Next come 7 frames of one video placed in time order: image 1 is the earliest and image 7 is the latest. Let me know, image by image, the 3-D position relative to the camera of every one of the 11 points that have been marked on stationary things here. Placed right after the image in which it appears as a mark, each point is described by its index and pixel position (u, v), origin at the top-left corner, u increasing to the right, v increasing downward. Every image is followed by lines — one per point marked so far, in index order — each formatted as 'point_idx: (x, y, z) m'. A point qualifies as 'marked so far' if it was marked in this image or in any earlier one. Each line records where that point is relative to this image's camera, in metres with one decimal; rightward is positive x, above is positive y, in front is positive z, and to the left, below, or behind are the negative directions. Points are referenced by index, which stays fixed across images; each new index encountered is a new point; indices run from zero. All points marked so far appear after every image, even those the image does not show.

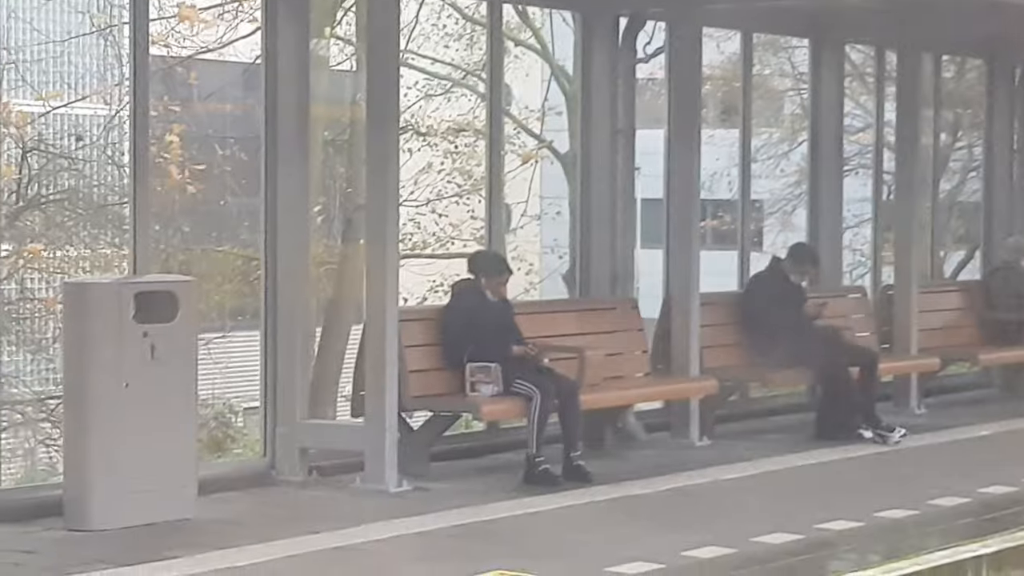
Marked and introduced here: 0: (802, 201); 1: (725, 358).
0: (+1.7, +0.5, +9.2) m
1: (+1.2, -0.4, +8.7) m
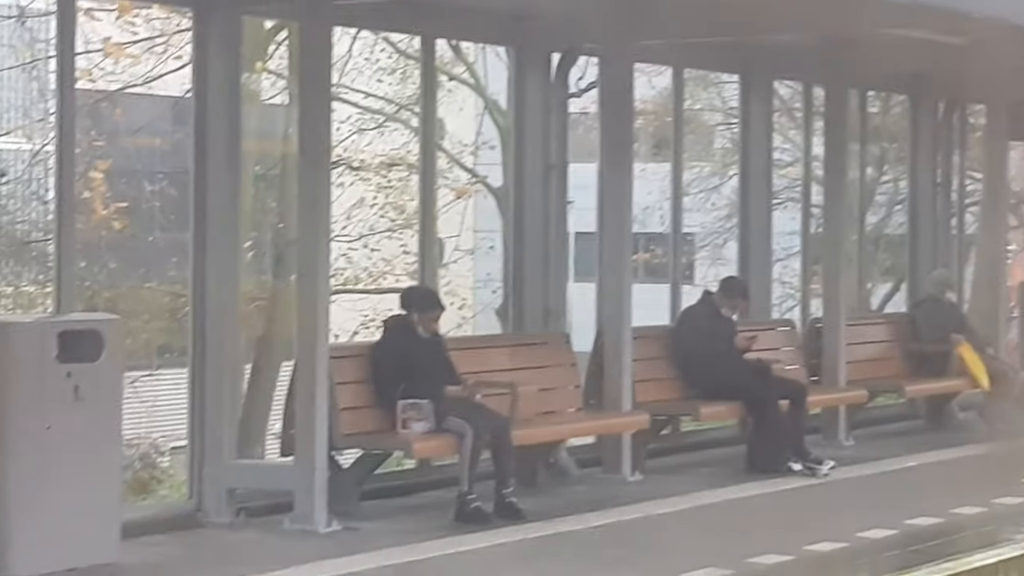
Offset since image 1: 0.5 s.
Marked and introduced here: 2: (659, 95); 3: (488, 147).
0: (+1.3, +0.3, +9.3) m
1: (+0.8, -0.6, +8.7) m
2: (+0.8, +1.1, +8.9) m
3: (-0.1, +0.8, +8.9) m
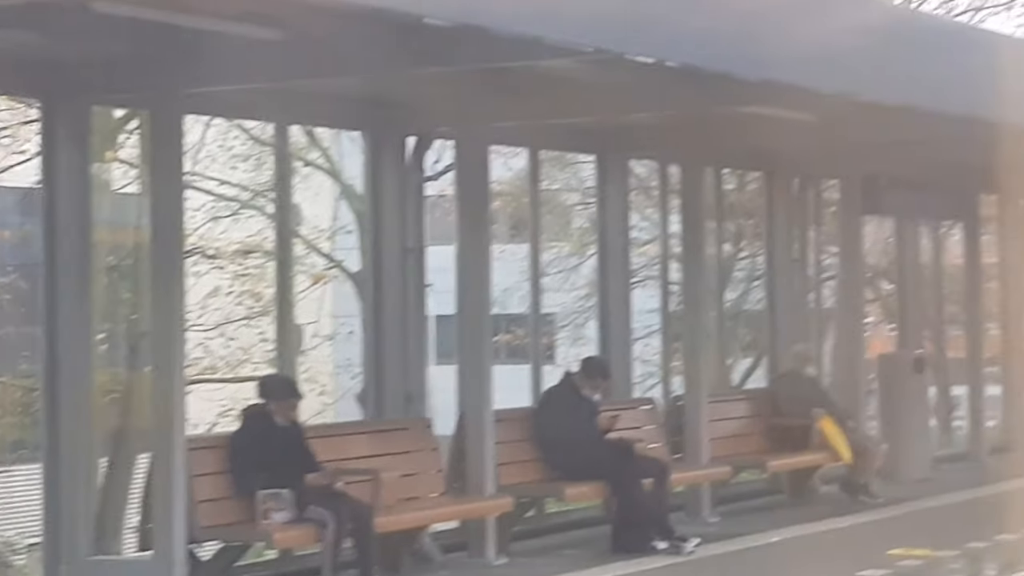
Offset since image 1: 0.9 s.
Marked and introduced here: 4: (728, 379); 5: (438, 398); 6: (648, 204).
0: (+0.4, -0.2, +9.3) m
1: (+0.1, -1.0, +8.7) m
2: (0.0, +0.6, +8.9) m
3: (-0.9, +0.3, +8.8) m
4: (+1.3, -0.6, +10.1) m
5: (-0.5, -0.6, +9.2) m
6: (+0.8, +0.5, +9.6) m
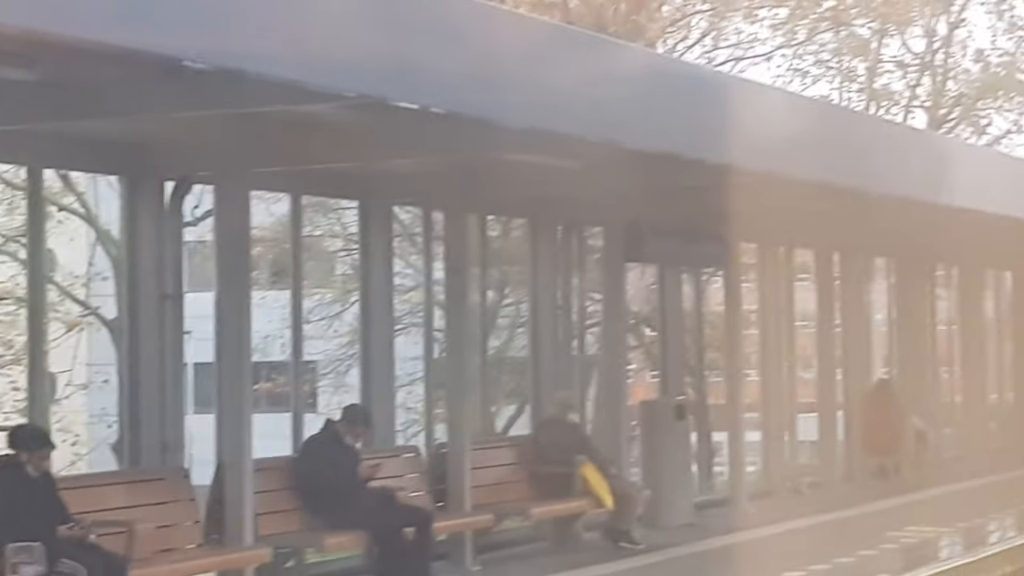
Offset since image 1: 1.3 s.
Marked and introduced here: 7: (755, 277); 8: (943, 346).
0: (-0.9, -0.4, +9.2) m
1: (-1.3, -1.3, +8.5) m
2: (-1.3, +0.4, +8.8) m
3: (-2.3, +0.1, +8.6) m
4: (-0.2, -0.9, +10.0) m
5: (-1.8, -0.9, +9.0) m
6: (-0.6, +0.2, +9.6) m
7: (+1.8, +0.1, +12.4) m
8: (+4.3, -0.7, +16.6) m
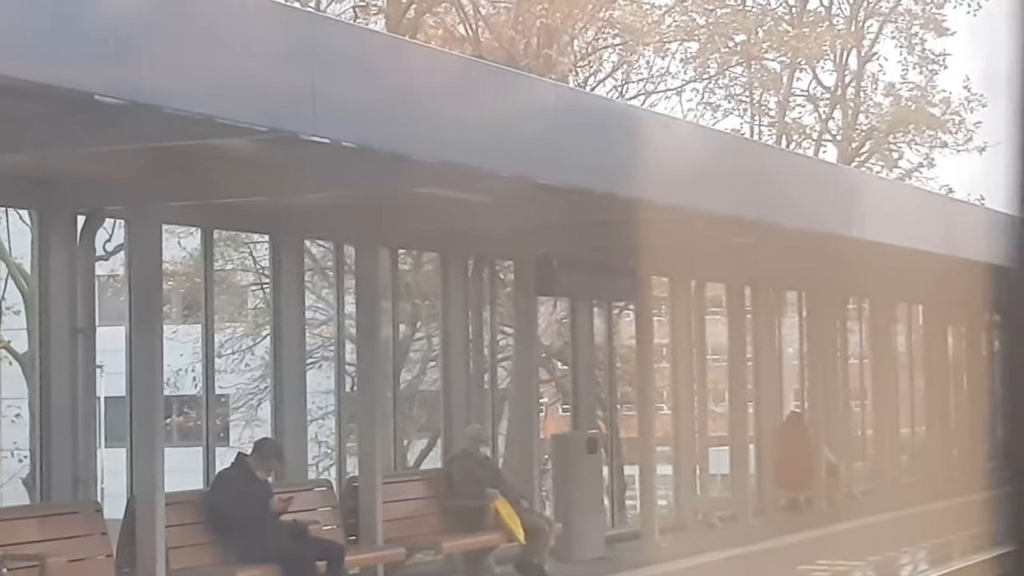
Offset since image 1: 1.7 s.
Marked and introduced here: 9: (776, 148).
0: (-1.4, -0.6, +9.2) m
1: (-1.8, -1.5, +8.5) m
2: (-1.8, +0.2, +8.8) m
3: (-2.8, -0.1, +8.6) m
4: (-0.7, -1.1, +10.0) m
5: (-2.3, -1.1, +9.0) m
6: (-1.1, 0.0, +9.6) m
7: (+1.3, -0.2, +12.4) m
8: (+3.8, -1.0, +16.6) m
9: (+1.7, +0.9, +9.9) m
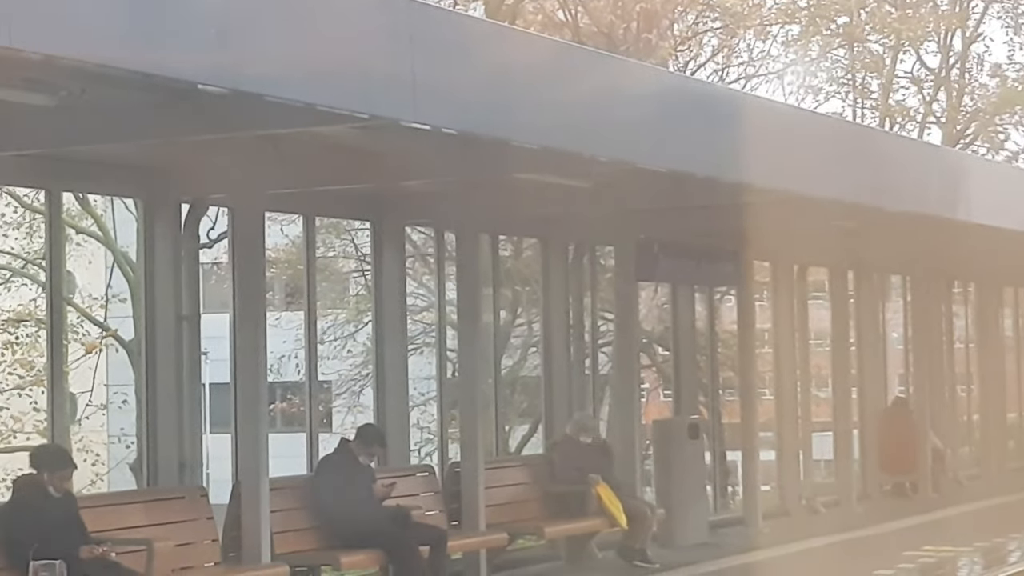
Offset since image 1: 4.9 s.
0: (-0.8, -0.5, +9.3) m
1: (-1.2, -1.4, +8.6) m
2: (-1.3, +0.3, +8.9) m
3: (-2.2, -0.1, +8.8) m
4: (0.0, -1.0, +10.0) m
5: (-1.7, -1.0, +9.1) m
6: (-0.5, +0.1, +9.6) m
7: (+2.0, -0.1, +12.4) m
8: (+4.7, -0.8, +16.4) m
9: (+2.3, +1.0, +9.8) m
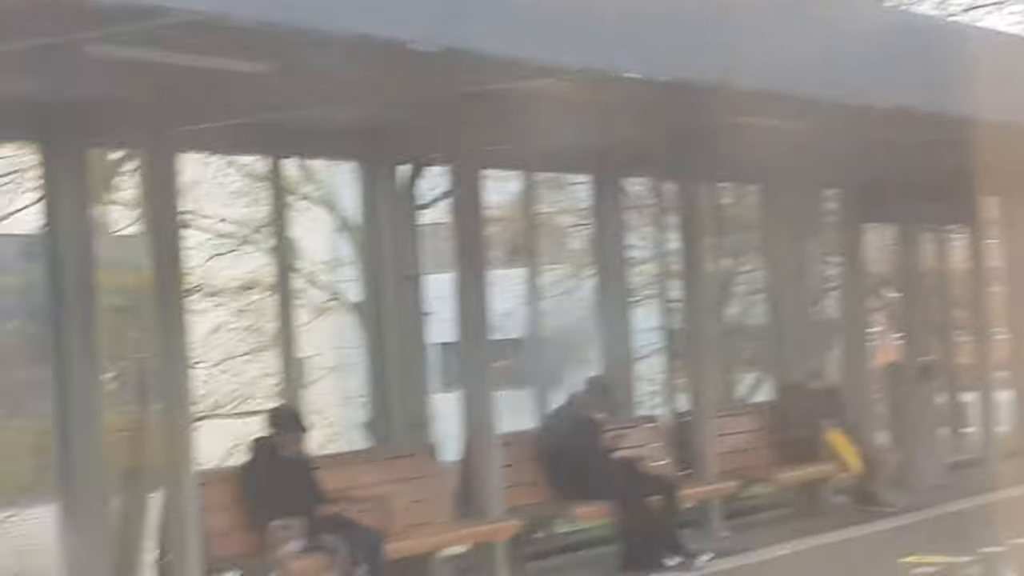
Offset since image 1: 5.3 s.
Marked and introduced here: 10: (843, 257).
0: (+0.5, -0.3, +9.3) m
1: (+0.1, -1.2, +8.7) m
2: (0.0, +0.5, +8.9) m
3: (-1.0, +0.1, +8.9) m
4: (+1.4, -0.7, +10.0) m
5: (-0.4, -0.8, +9.2) m
6: (+0.8, +0.4, +9.6) m
7: (+3.6, +0.4, +12.1) m
8: (+6.7, -0.2, +15.9) m
9: (+3.6, +1.4, +9.5) m
10: (+2.2, +0.2, +10.7) m
